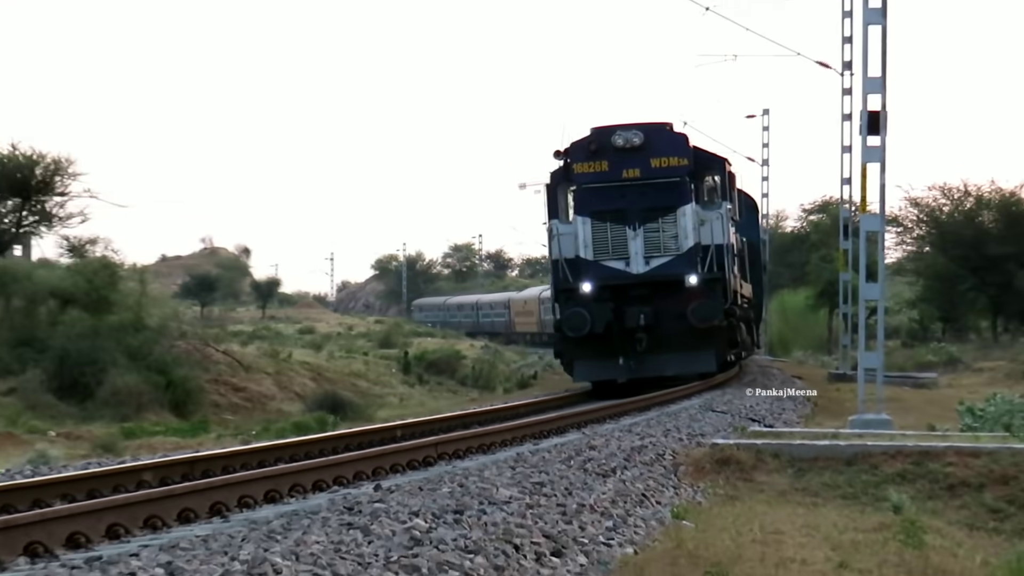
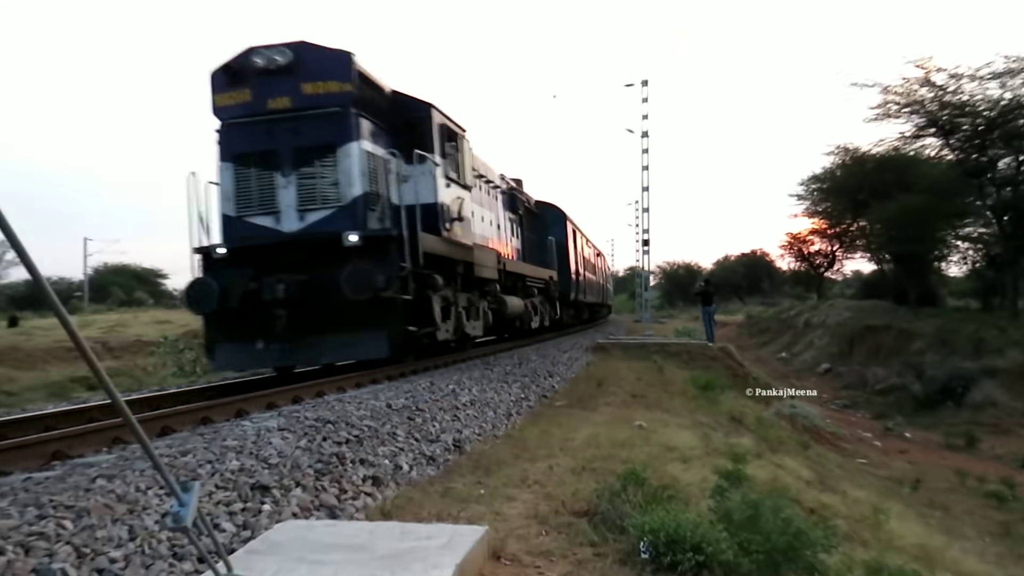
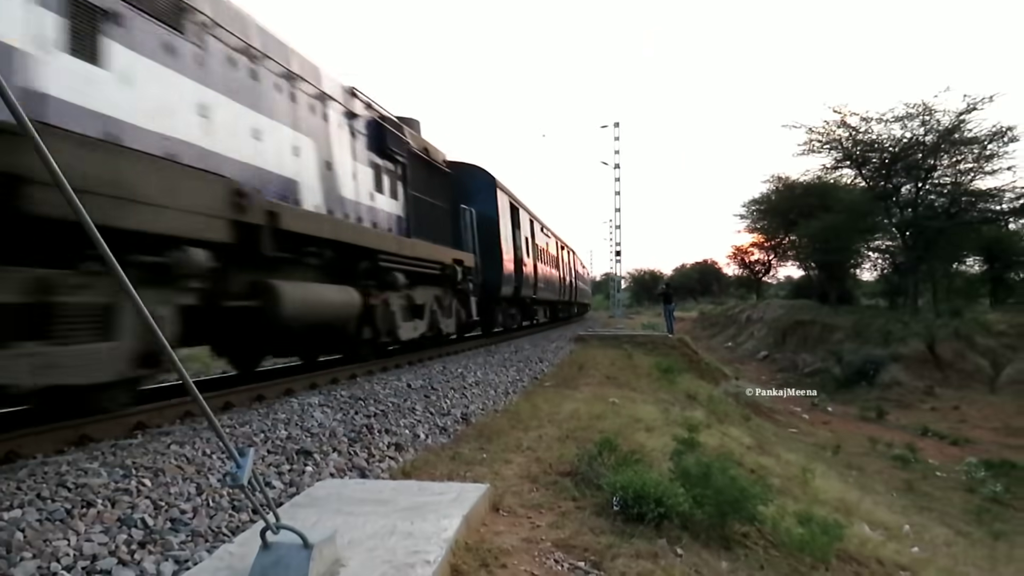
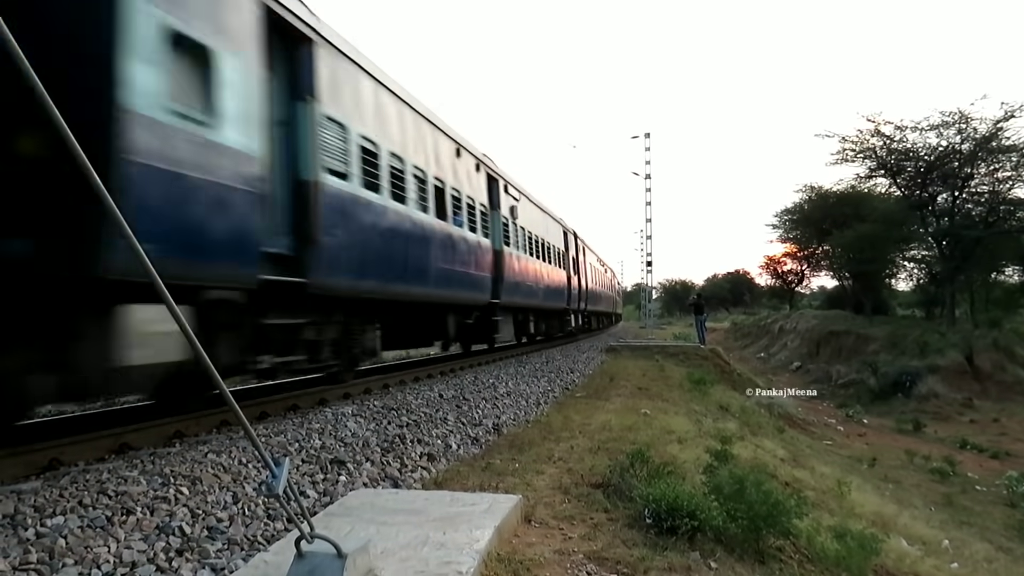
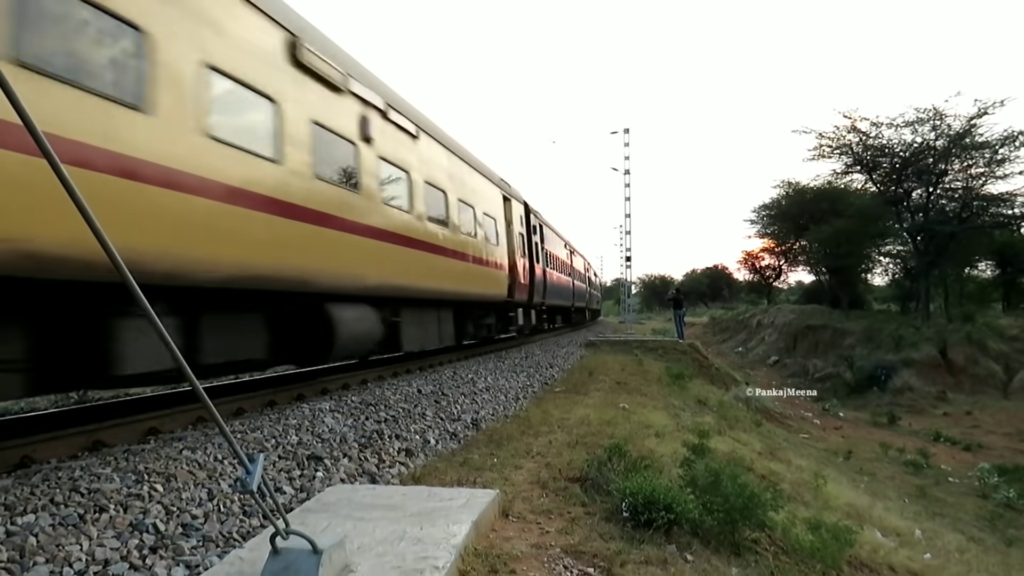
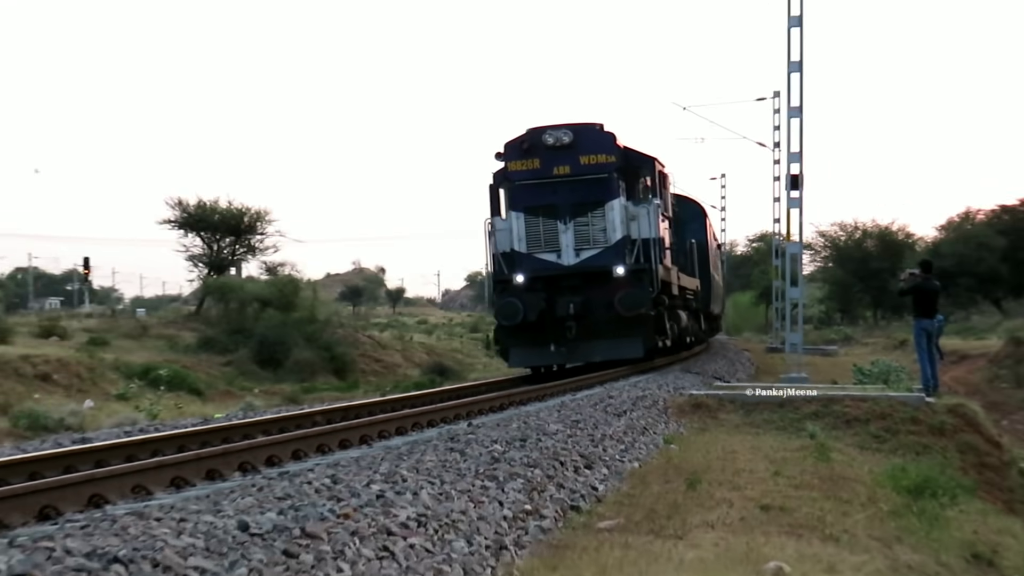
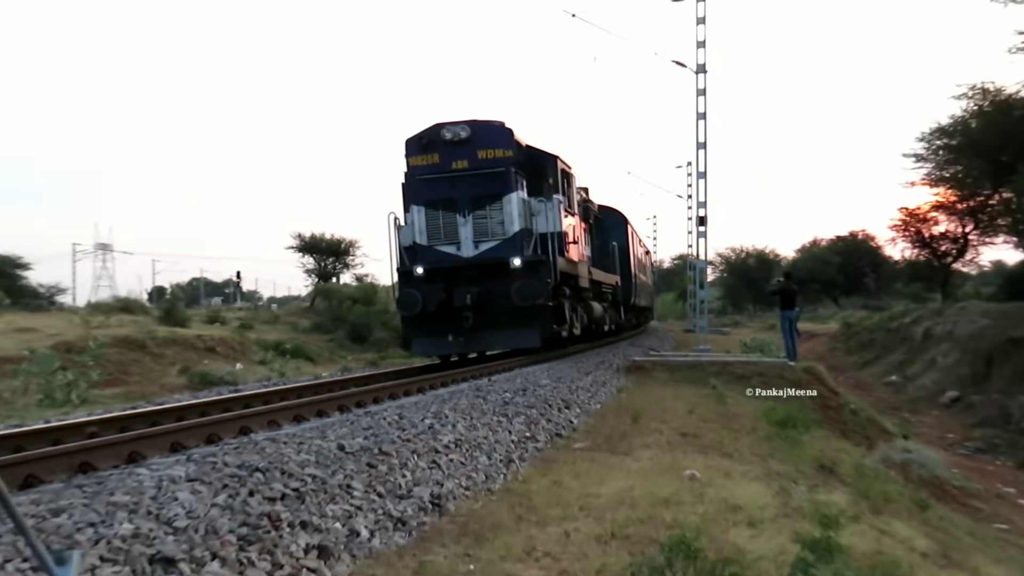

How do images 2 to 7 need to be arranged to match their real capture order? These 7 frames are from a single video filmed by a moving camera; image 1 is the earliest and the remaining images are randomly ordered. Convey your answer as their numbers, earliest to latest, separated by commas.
6, 7, 2, 3, 4, 5
